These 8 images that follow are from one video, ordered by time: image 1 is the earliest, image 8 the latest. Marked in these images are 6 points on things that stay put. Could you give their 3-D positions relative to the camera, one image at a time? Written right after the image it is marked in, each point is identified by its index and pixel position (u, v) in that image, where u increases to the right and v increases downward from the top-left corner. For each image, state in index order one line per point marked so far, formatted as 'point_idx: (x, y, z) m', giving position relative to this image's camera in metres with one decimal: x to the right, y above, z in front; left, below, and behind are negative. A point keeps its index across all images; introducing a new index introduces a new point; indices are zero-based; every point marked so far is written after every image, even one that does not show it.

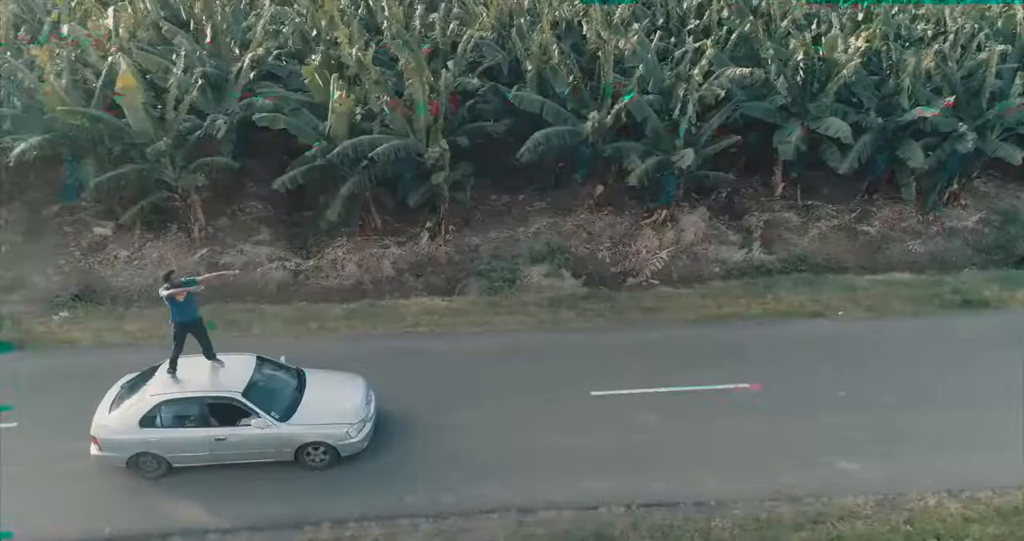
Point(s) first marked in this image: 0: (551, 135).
0: (+0.7, +2.7, +14.6) m
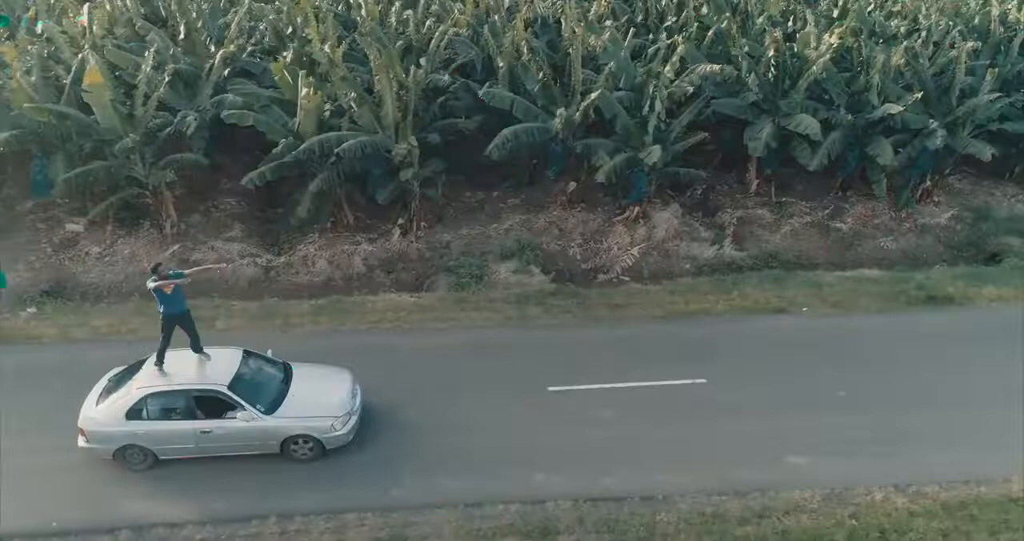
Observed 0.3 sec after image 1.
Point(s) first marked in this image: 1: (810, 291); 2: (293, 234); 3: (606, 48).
0: (+0.1, +2.8, +14.6) m
1: (+5.6, -0.4, +13.8) m
2: (-4.9, +0.8, +16.1) m
3: (+2.1, +4.9, +15.8) m
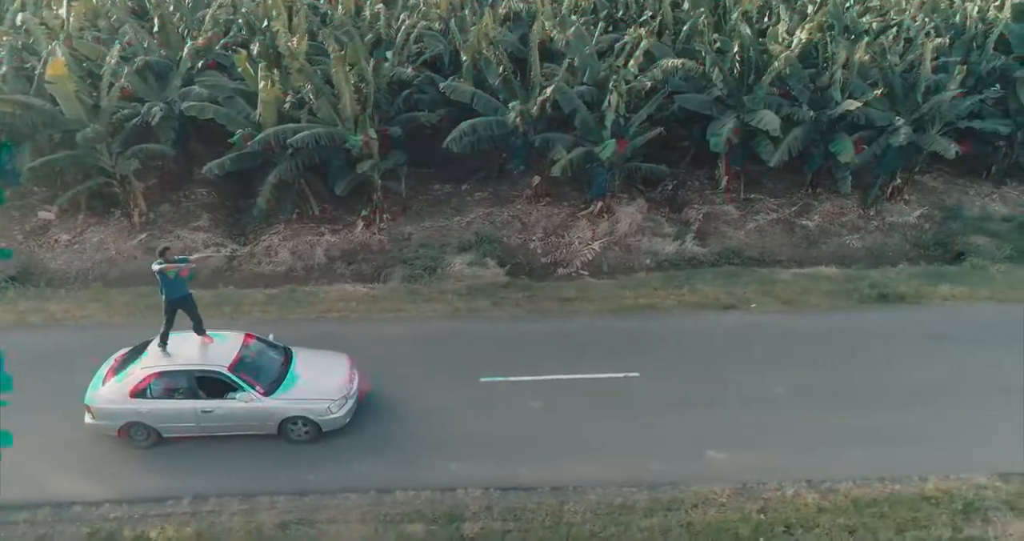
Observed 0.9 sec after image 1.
0: (-0.7, +3.0, +14.7) m
1: (+4.7, -0.4, +13.7) m
2: (-5.7, +1.0, +16.3) m
3: (+1.3, +5.0, +15.8) m
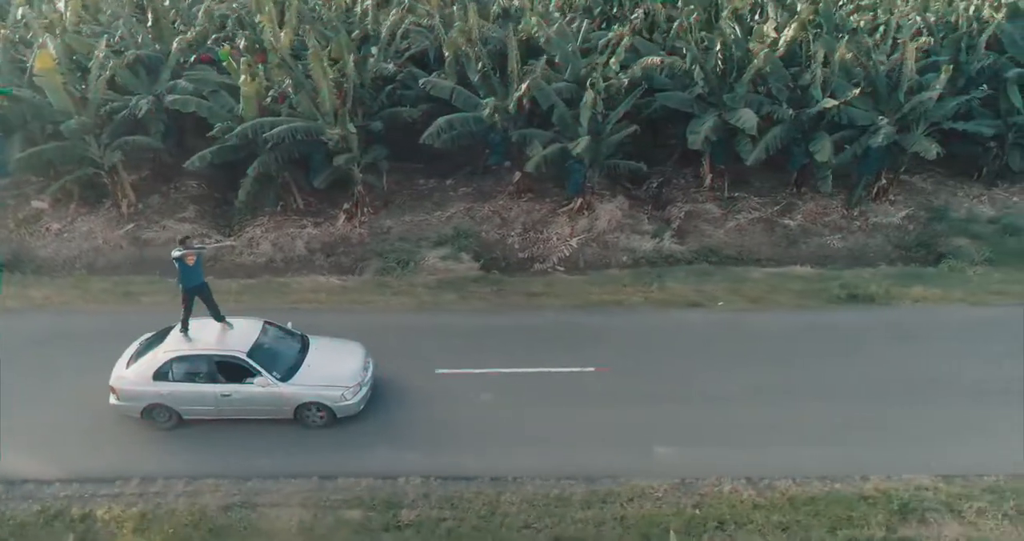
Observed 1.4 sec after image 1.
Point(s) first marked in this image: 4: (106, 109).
0: (-1.2, +3.1, +14.9) m
1: (+4.2, -0.3, +13.7) m
2: (-6.2, +1.2, +16.6) m
3: (+0.9, +5.1, +15.9) m
4: (-8.8, +3.5, +15.5) m
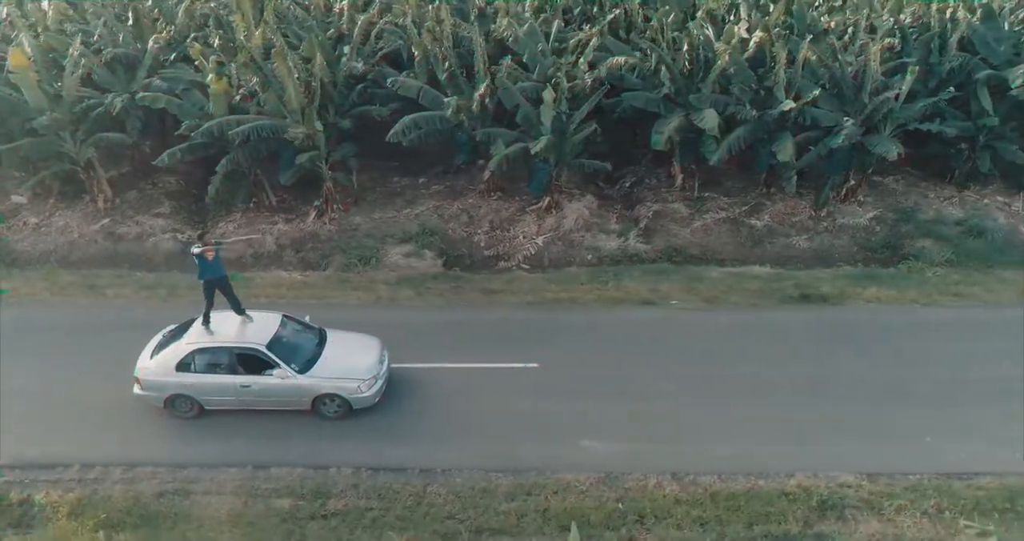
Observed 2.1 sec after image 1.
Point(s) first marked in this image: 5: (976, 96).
0: (-2.0, +3.2, +15.0) m
1: (+3.4, -0.3, +13.8) m
2: (-6.9, +1.3, +16.8) m
3: (+0.2, +5.1, +16.0) m
4: (-9.5, +3.6, +15.9) m
5: (+10.5, +3.9, +16.2) m
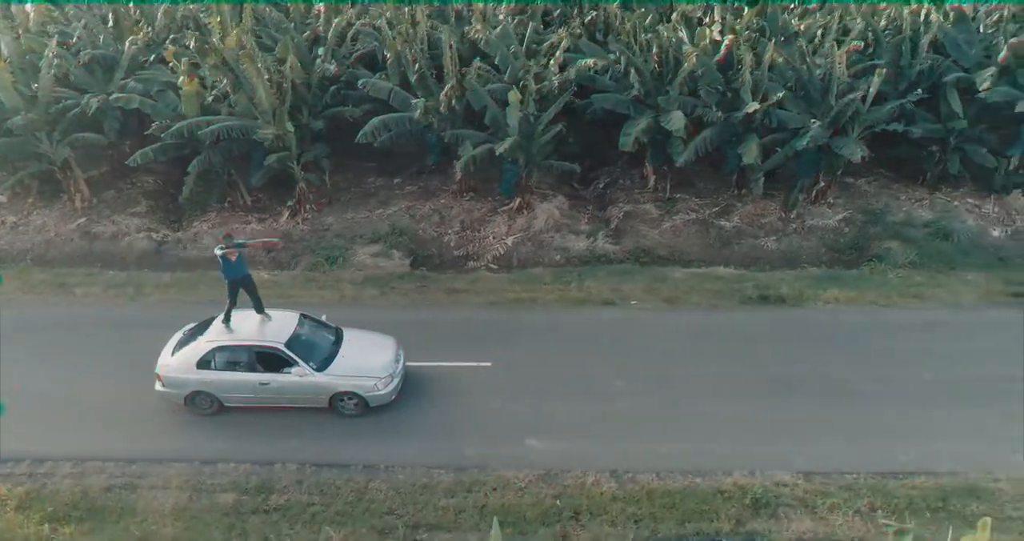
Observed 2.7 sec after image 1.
0: (-2.6, +3.2, +15.2) m
1: (+2.7, -0.3, +13.9) m
2: (-7.6, +1.4, +17.0) m
3: (-0.5, +5.1, +16.2) m
4: (-10.2, +3.7, +16.1) m
5: (+9.8, +3.9, +16.3) m
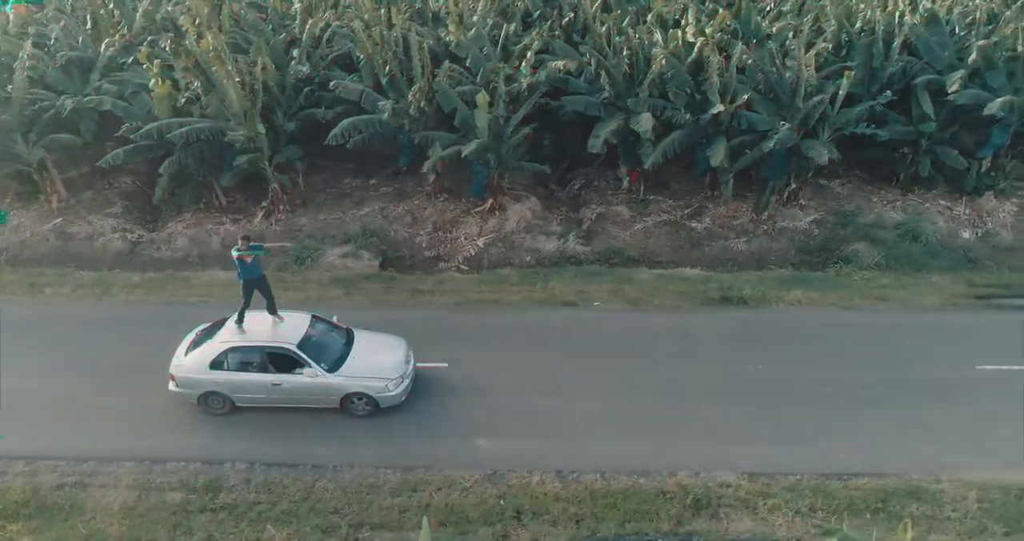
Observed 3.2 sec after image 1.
0: (-3.3, +3.1, +15.3) m
1: (+2.0, -0.3, +14.0) m
2: (-8.2, +1.4, +17.2) m
3: (-1.1, +5.1, +16.3) m
4: (-10.8, +3.7, +16.2) m
5: (+9.2, +3.9, +16.3) m
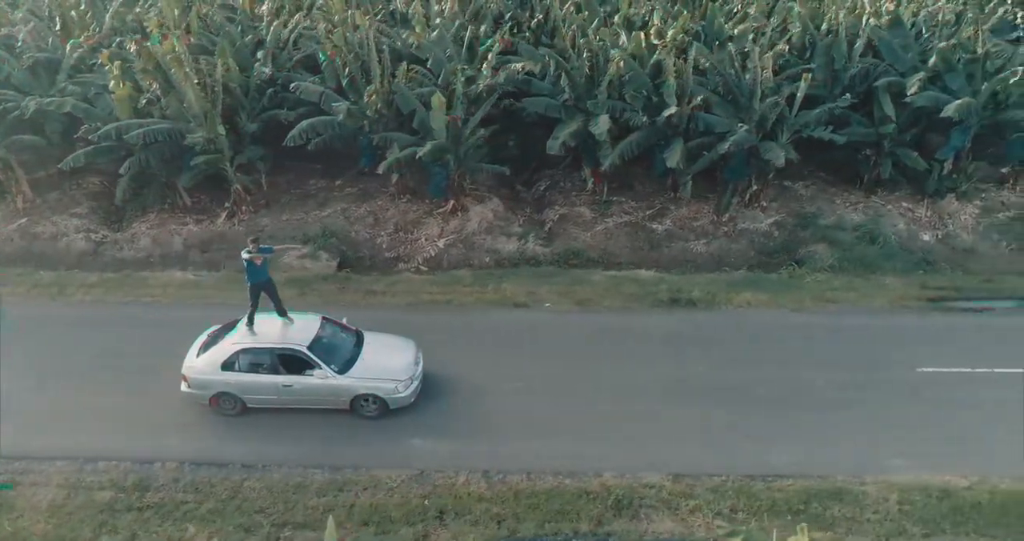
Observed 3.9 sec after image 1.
0: (-4.2, +3.1, +15.4) m
1: (+1.1, -0.4, +14.1) m
2: (-9.1, +1.4, +17.3) m
3: (-2.0, +5.1, +16.3) m
4: (-11.7, +3.7, +16.3) m
5: (+8.3, +3.8, +16.3) m
